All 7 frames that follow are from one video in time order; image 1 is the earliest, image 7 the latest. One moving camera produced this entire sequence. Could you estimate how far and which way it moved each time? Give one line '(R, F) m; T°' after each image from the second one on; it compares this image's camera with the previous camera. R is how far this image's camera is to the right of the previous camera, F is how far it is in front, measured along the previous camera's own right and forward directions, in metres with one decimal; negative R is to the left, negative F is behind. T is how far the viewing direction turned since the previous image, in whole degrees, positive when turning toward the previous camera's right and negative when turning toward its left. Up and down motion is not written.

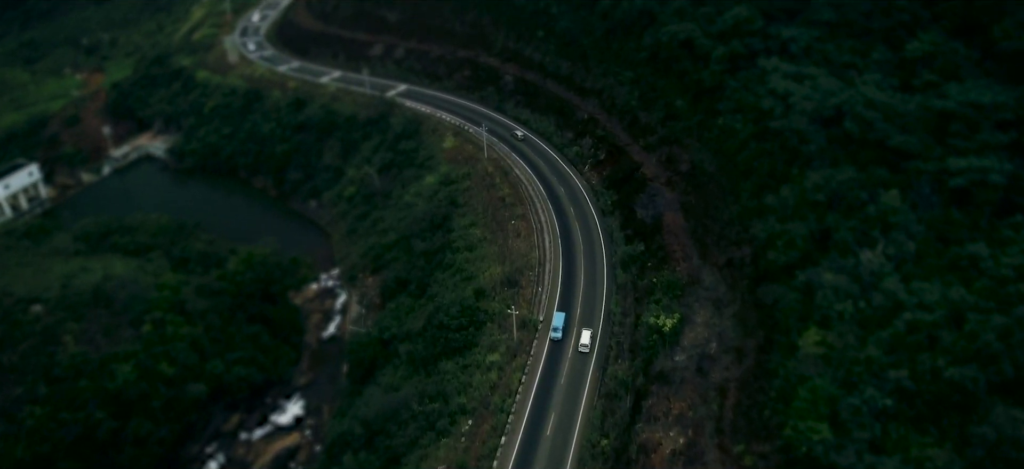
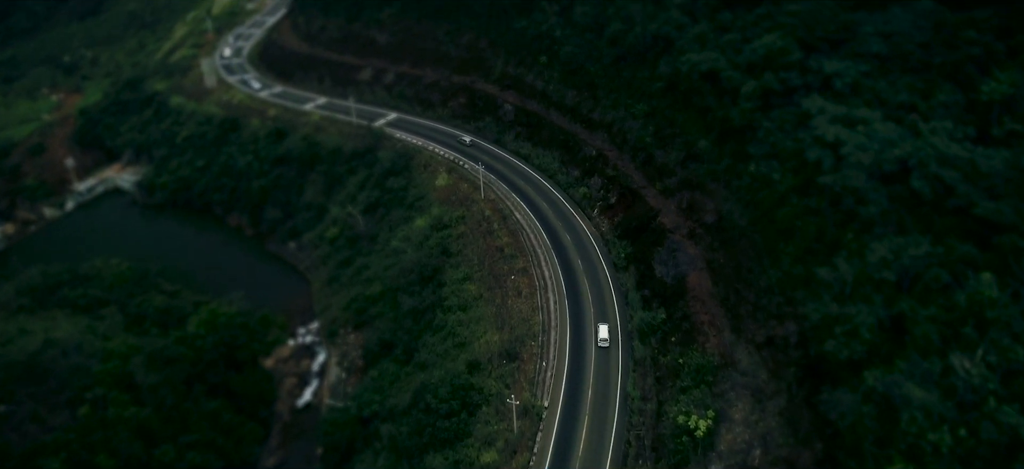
(0.0, +5.4) m; 0°
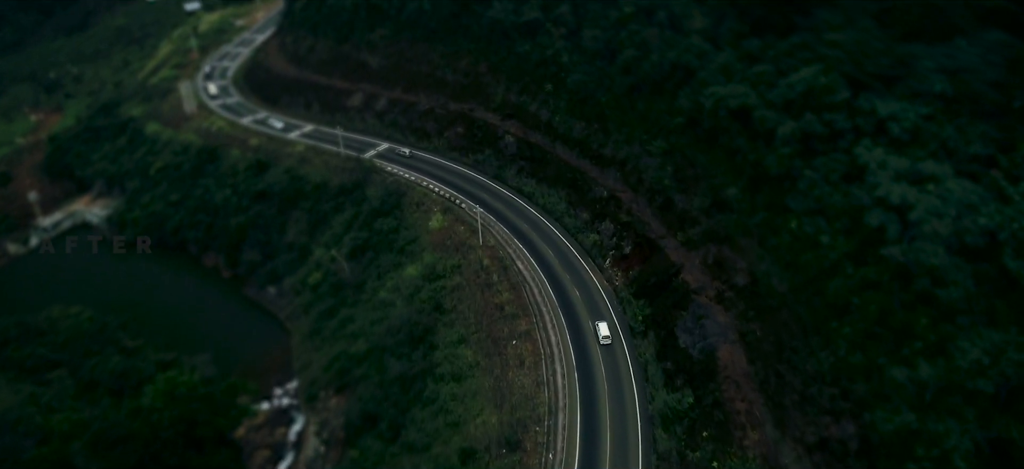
(0.0, +4.8) m; 0°
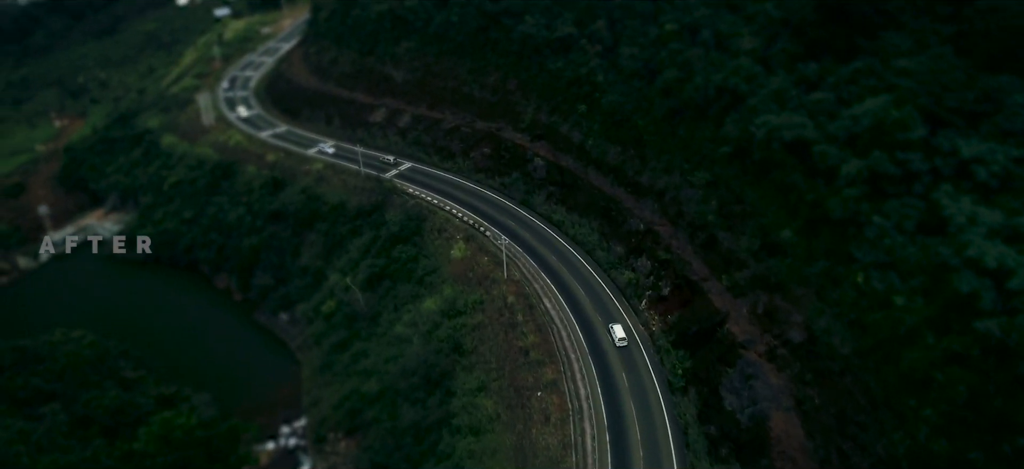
(-0.1, +3.1) m; -2°
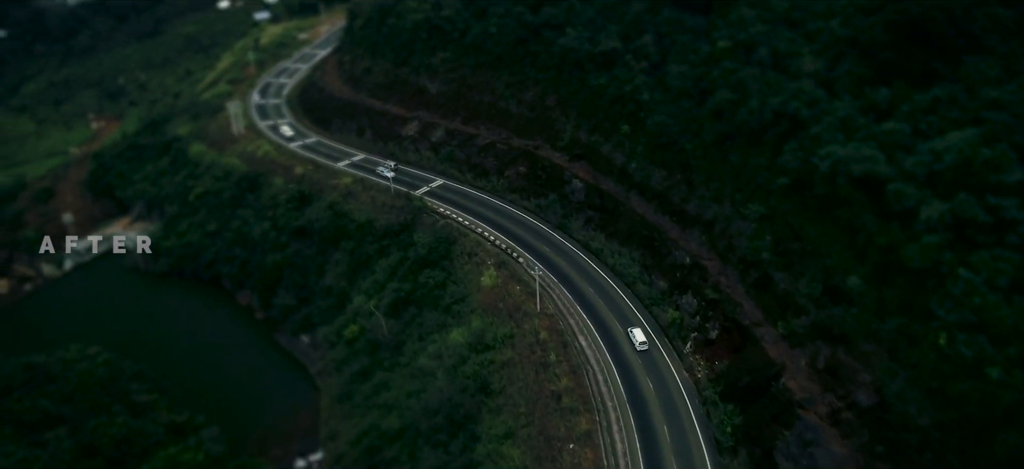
(-0.1, +2.6) m; -3°
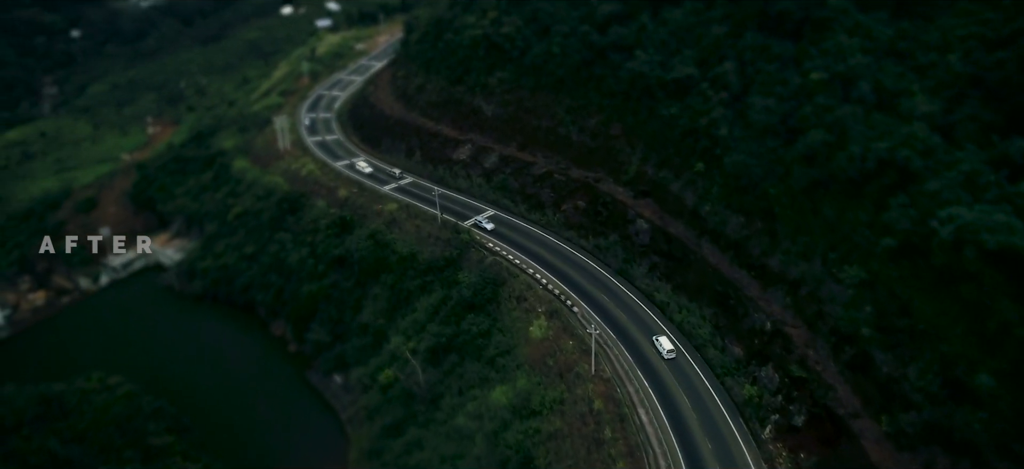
(-0.1, +4.0) m; -4°
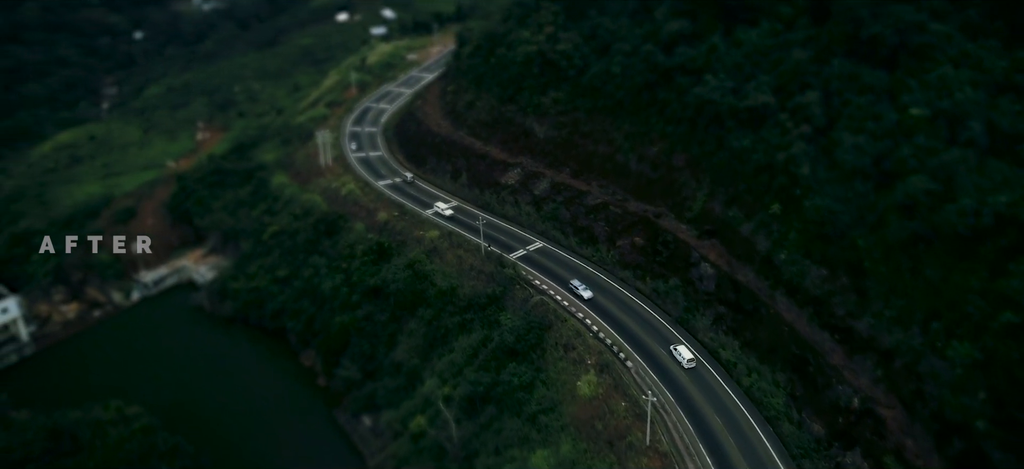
(-0.1, +3.5) m; -4°
